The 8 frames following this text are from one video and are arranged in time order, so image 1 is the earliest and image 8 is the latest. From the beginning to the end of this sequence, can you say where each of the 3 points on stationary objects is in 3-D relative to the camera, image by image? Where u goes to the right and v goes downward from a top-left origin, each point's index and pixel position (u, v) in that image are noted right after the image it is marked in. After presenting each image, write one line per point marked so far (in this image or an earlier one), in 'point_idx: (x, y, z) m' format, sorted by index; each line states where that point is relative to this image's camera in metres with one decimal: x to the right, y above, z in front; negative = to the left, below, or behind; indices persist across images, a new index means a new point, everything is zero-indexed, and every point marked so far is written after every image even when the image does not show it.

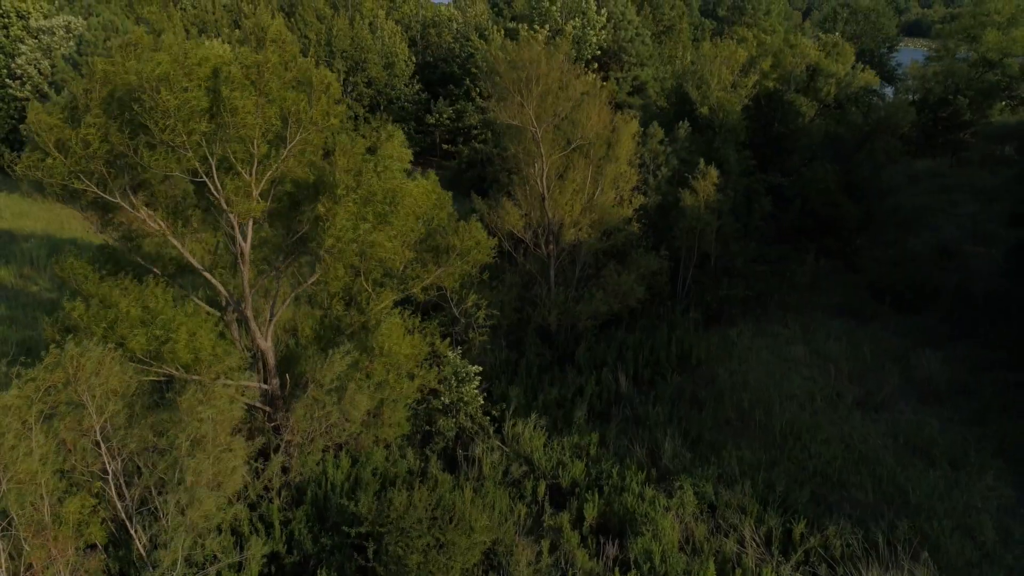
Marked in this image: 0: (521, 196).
0: (+0.1, +1.1, +13.7) m
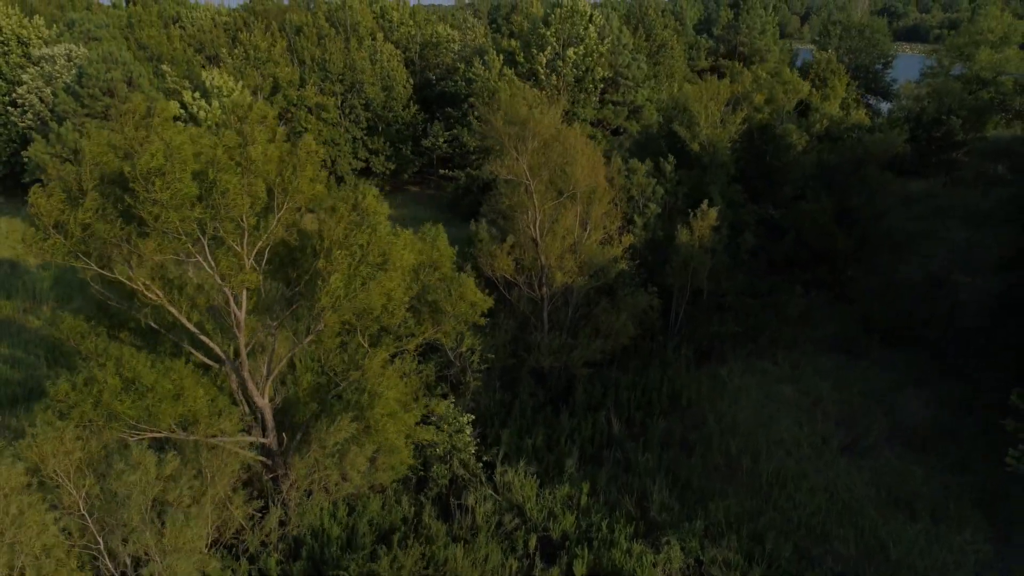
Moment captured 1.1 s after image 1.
0: (+0.1, +0.6, +13.9) m
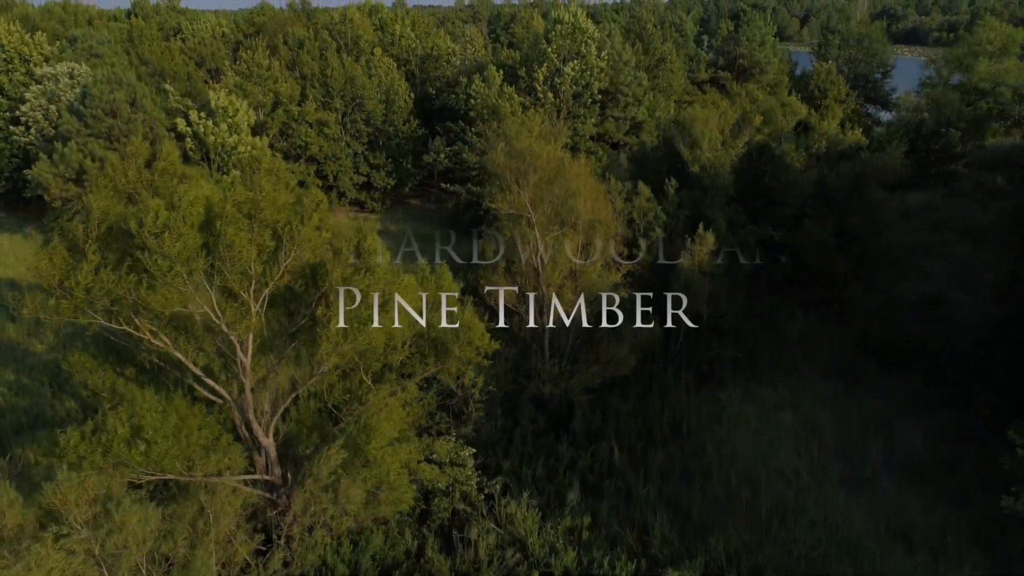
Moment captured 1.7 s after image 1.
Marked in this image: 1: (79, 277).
0: (+0.1, +0.2, +14.0) m
1: (-3.2, +0.1, +7.6) m
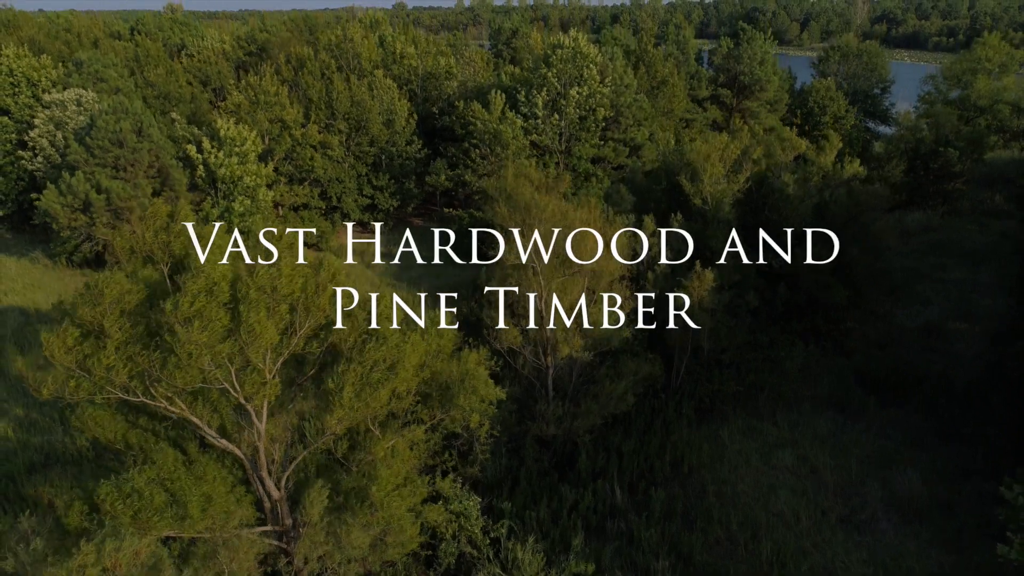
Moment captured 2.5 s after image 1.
0: (+0.1, -0.4, +14.3) m
1: (-3.2, -0.5, +7.9) m
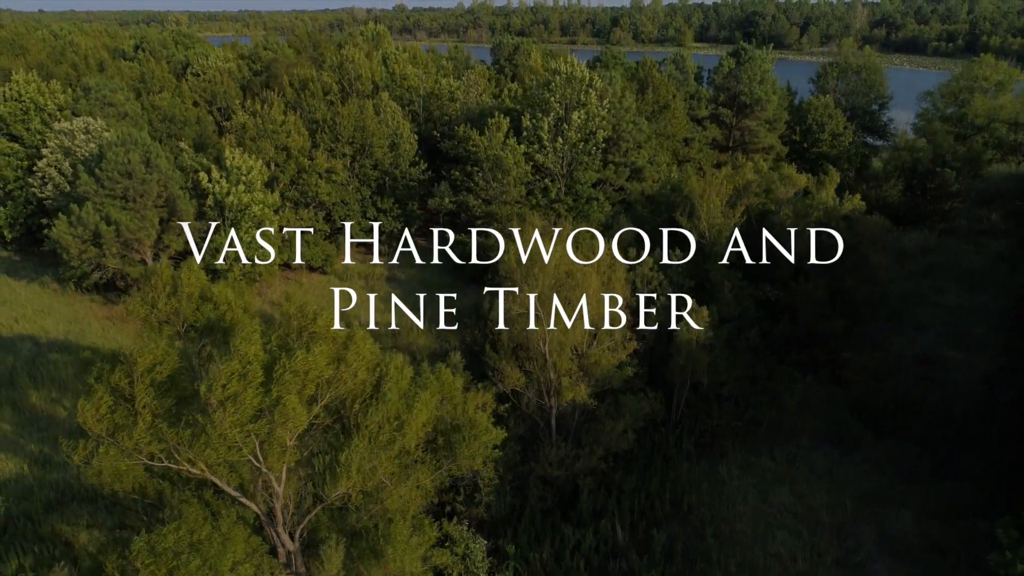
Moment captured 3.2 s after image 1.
0: (+0.2, -1.0, +14.6) m
1: (-3.1, -1.1, +8.2) m
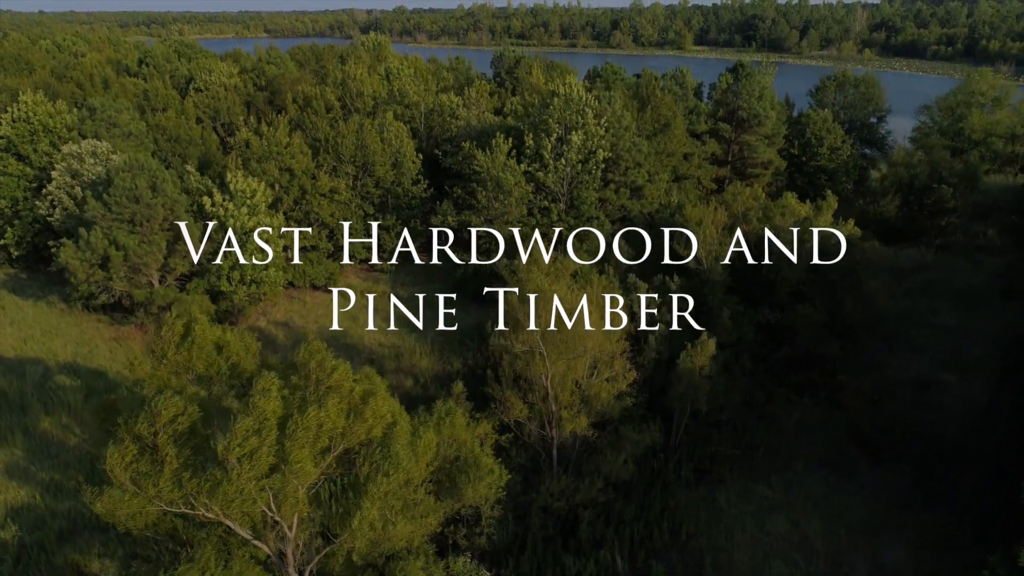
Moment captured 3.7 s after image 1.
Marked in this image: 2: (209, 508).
0: (+0.2, -1.5, +15.0) m
1: (-3.1, -1.6, +8.6) m
2: (-2.8, -2.1, +9.2) m
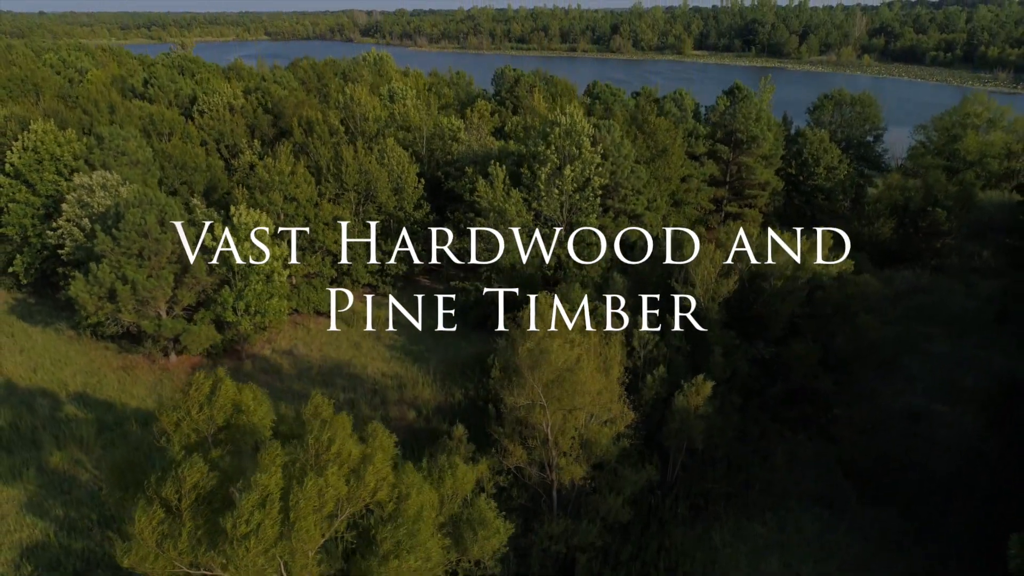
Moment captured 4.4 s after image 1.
0: (+0.2, -2.3, +15.4) m
1: (-3.1, -2.4, +9.0) m
2: (-2.8, -2.8, +9.7) m
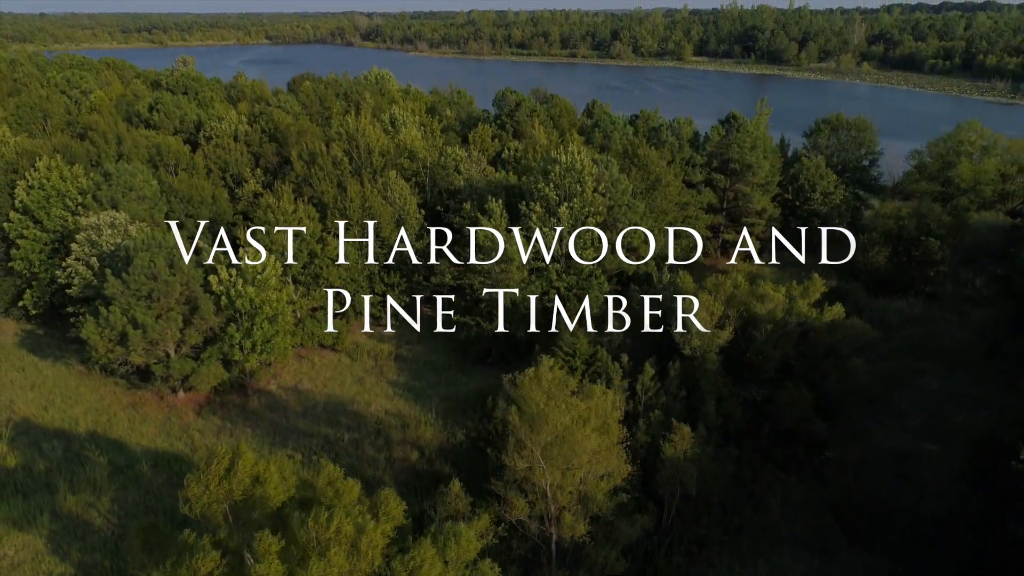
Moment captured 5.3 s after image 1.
0: (+0.2, -3.2, +16.0) m
1: (-3.1, -3.3, +9.6) m
2: (-2.8, -3.8, +10.3) m
